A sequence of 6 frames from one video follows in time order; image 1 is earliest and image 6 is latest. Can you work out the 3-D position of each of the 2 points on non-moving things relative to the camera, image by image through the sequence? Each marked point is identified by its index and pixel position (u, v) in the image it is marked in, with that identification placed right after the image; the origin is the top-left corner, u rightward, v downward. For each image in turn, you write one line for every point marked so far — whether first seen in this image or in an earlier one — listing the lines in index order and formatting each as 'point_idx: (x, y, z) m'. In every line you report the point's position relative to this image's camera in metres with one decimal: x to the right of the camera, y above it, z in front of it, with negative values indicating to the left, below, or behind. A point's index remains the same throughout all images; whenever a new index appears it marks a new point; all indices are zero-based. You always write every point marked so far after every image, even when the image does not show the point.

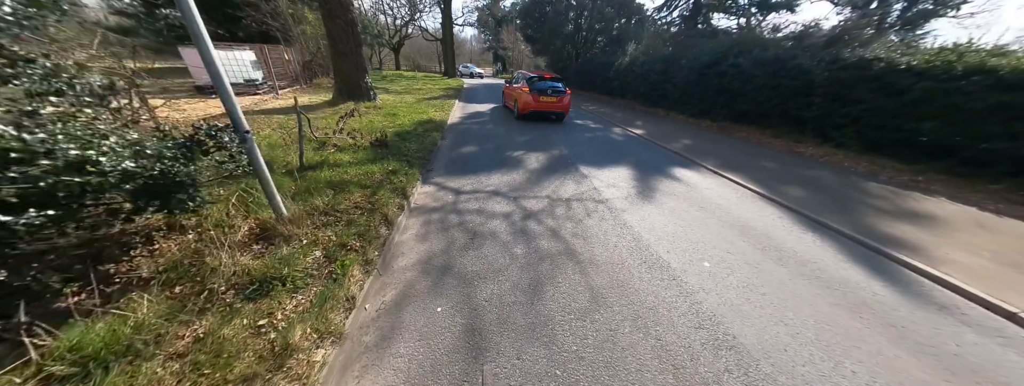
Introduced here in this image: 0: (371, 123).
0: (-3.5, +1.7, +6.8) m
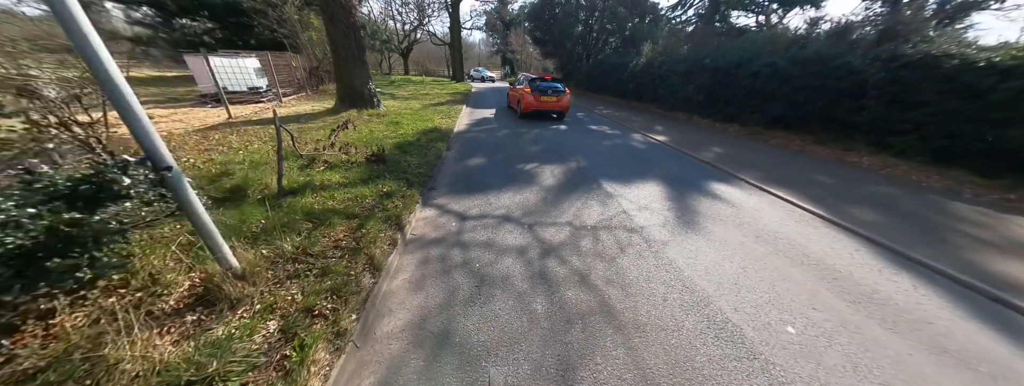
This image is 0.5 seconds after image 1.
0: (-3.3, +1.3, +6.3) m
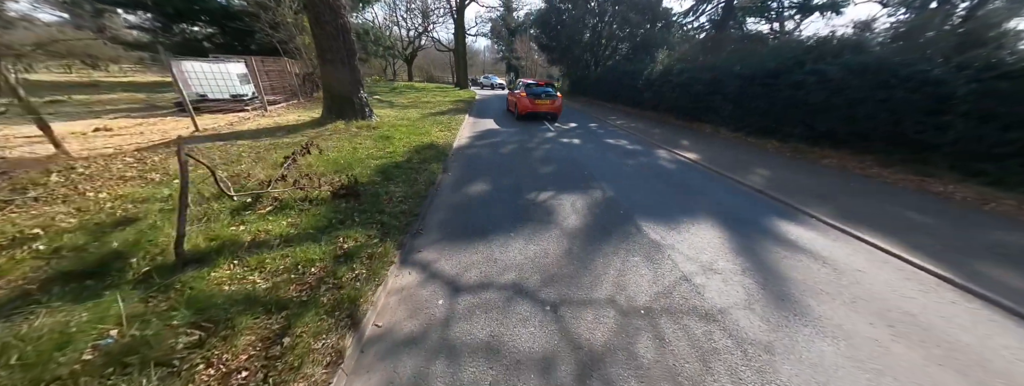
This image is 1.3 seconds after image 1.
0: (-3.1, +0.7, +5.3) m
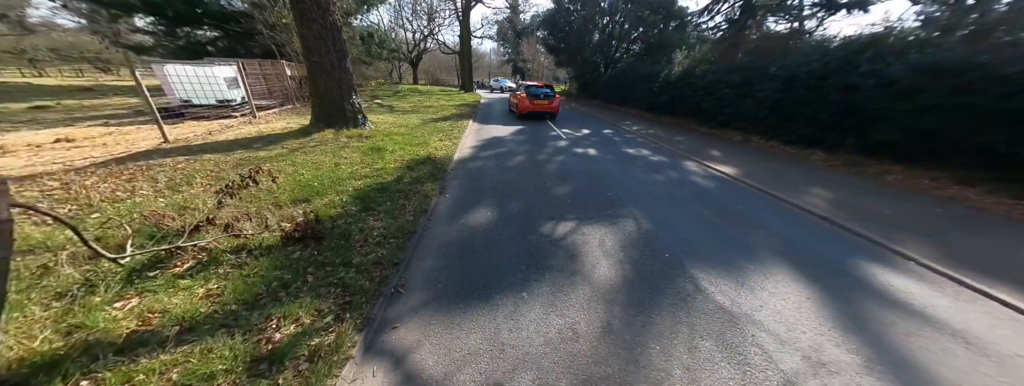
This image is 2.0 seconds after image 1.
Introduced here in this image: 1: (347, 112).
0: (-2.9, +0.3, +4.4) m
1: (-4.3, +2.1, +7.2) m
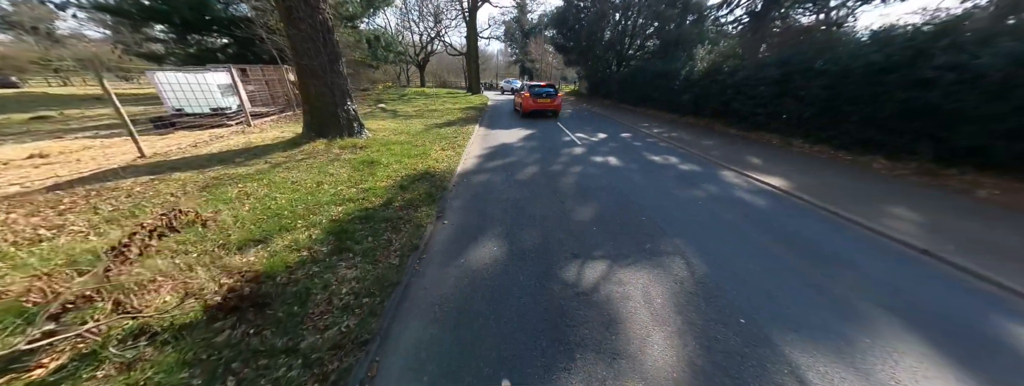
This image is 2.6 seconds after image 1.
0: (-2.8, 0.0, +3.8) m
1: (-4.1, +1.8, +6.6) m
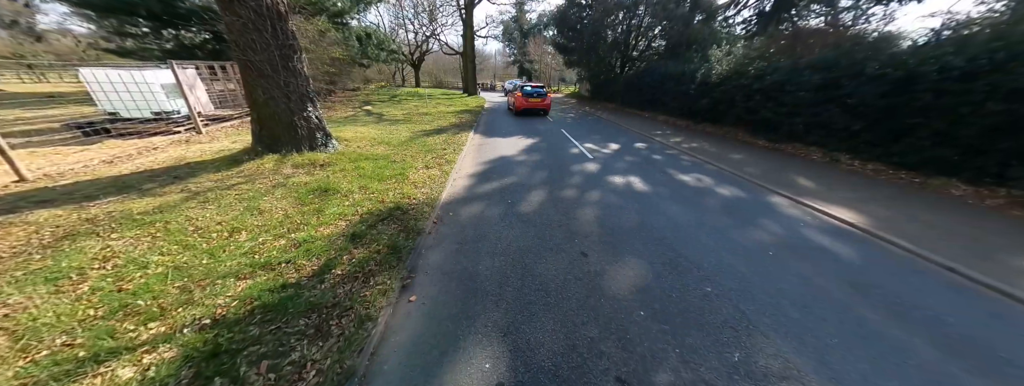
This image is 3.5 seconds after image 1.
0: (-2.7, -0.5, +2.5) m
1: (-4.1, +1.2, +5.3) m
